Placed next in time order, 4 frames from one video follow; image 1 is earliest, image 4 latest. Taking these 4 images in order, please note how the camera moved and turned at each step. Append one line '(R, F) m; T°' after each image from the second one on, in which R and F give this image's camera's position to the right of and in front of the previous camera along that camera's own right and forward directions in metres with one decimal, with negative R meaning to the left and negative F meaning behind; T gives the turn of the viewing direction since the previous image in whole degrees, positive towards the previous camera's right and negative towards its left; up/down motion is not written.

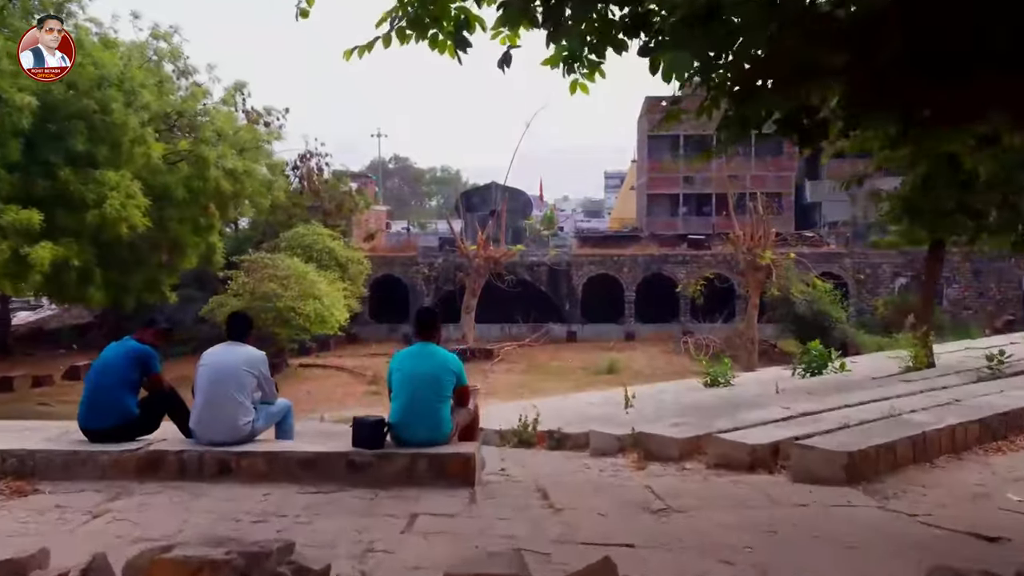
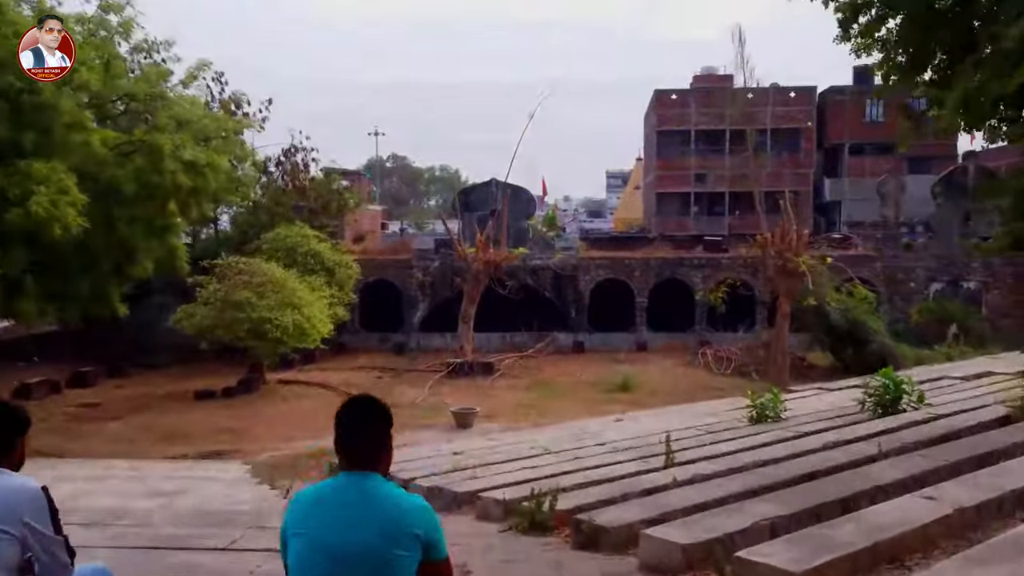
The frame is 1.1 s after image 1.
(0.0, +2.2) m; 0°
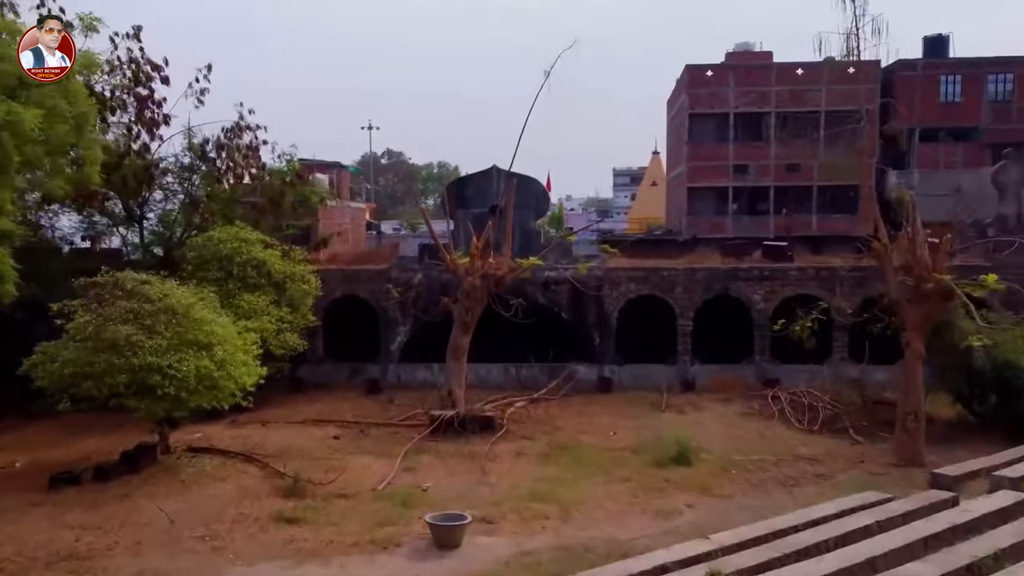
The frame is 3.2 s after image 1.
(-0.1, +5.9) m; 0°
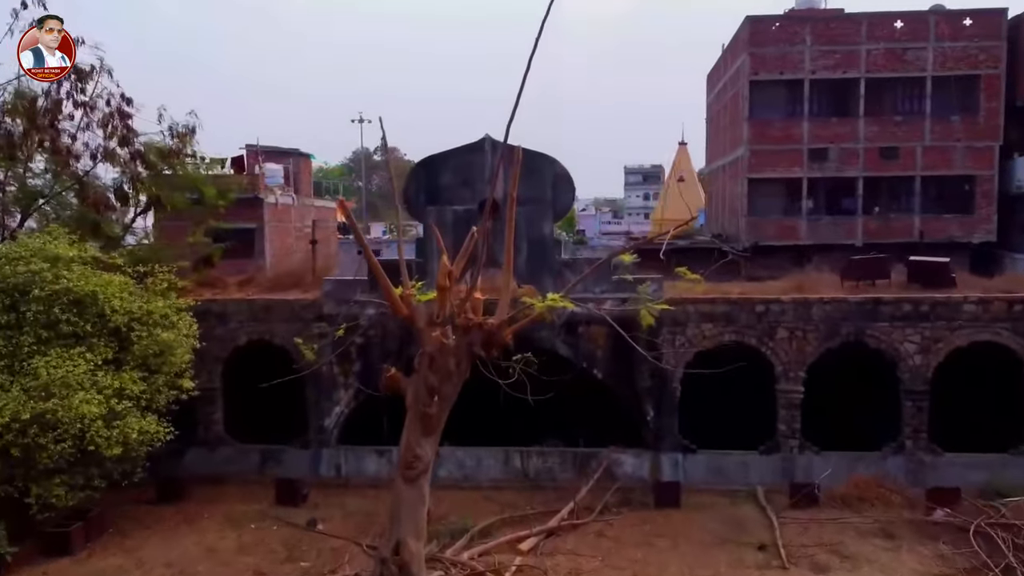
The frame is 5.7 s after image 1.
(0.0, +7.7) m; 0°
